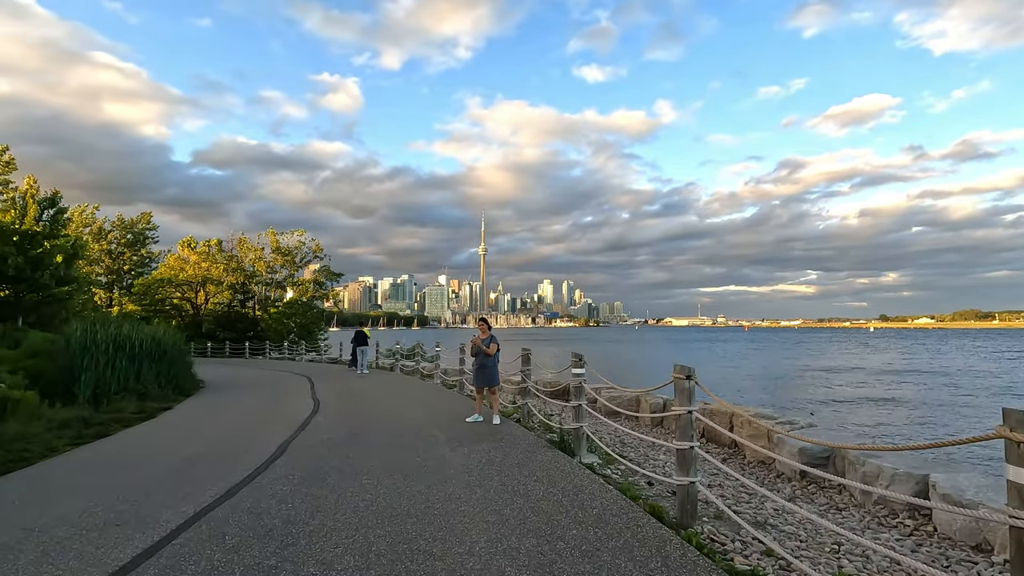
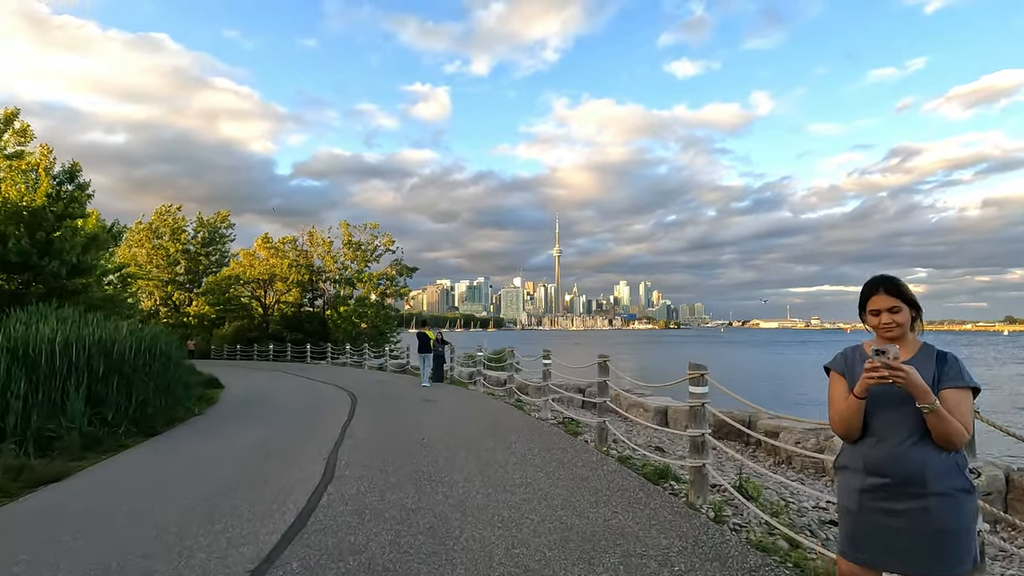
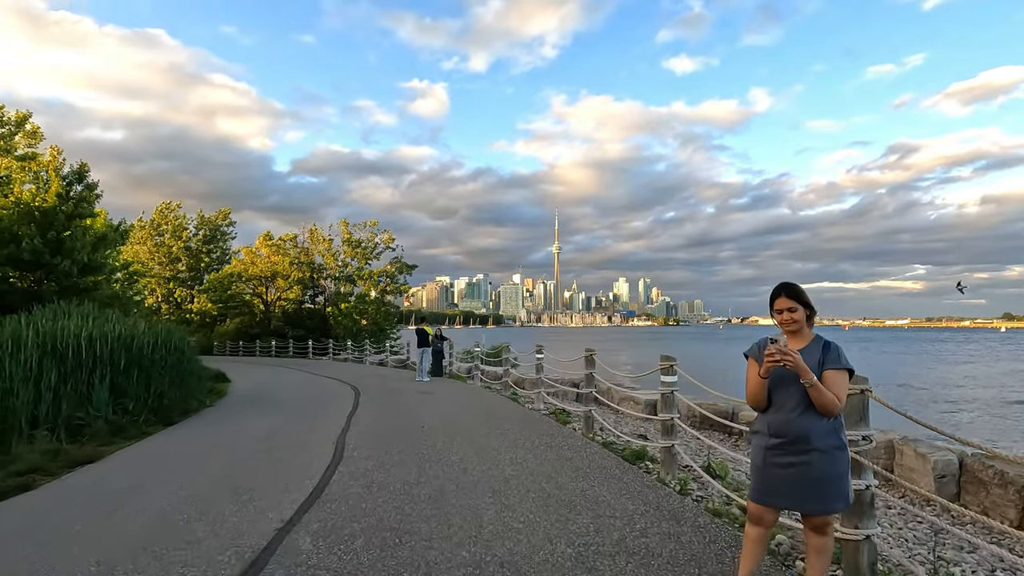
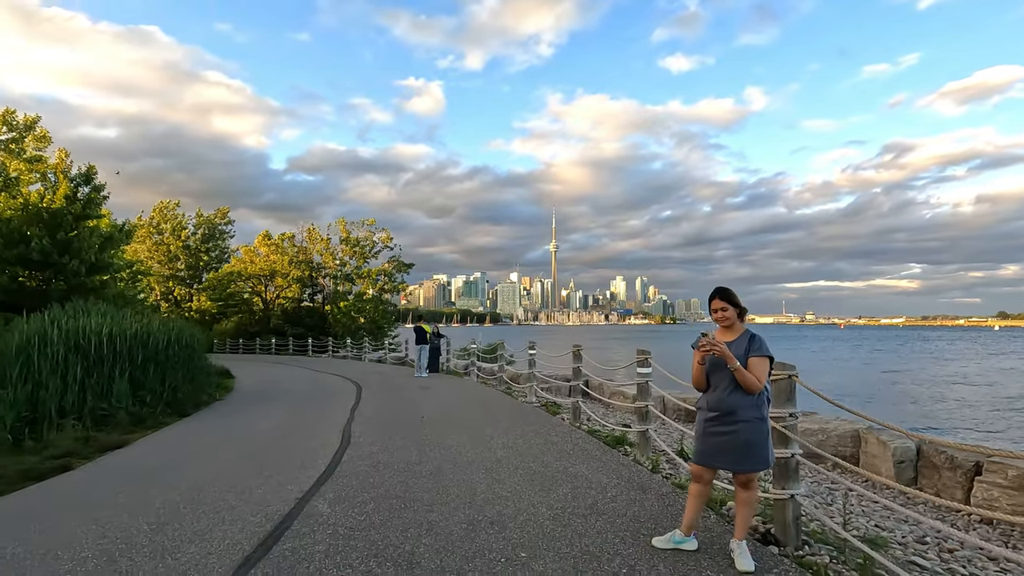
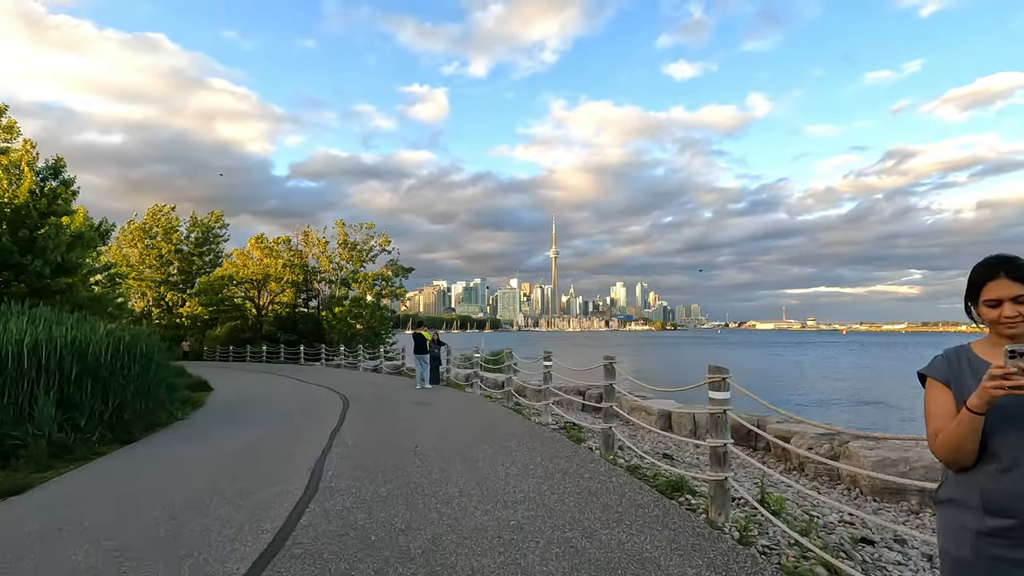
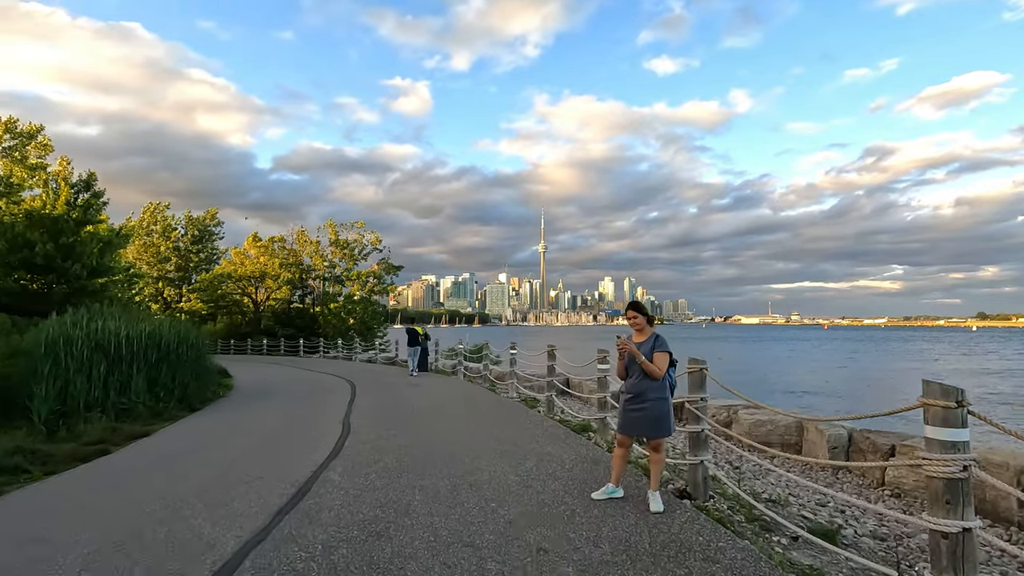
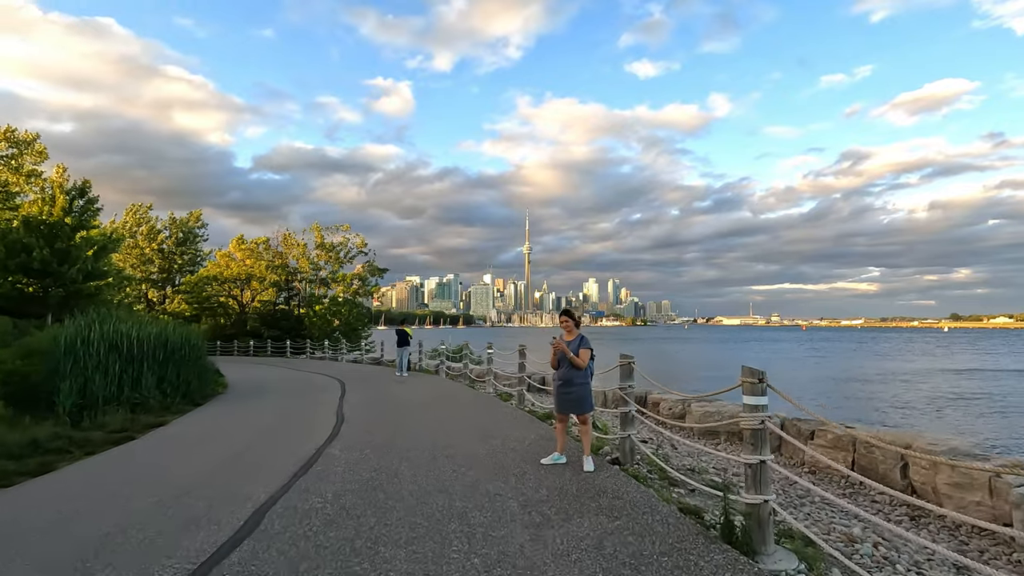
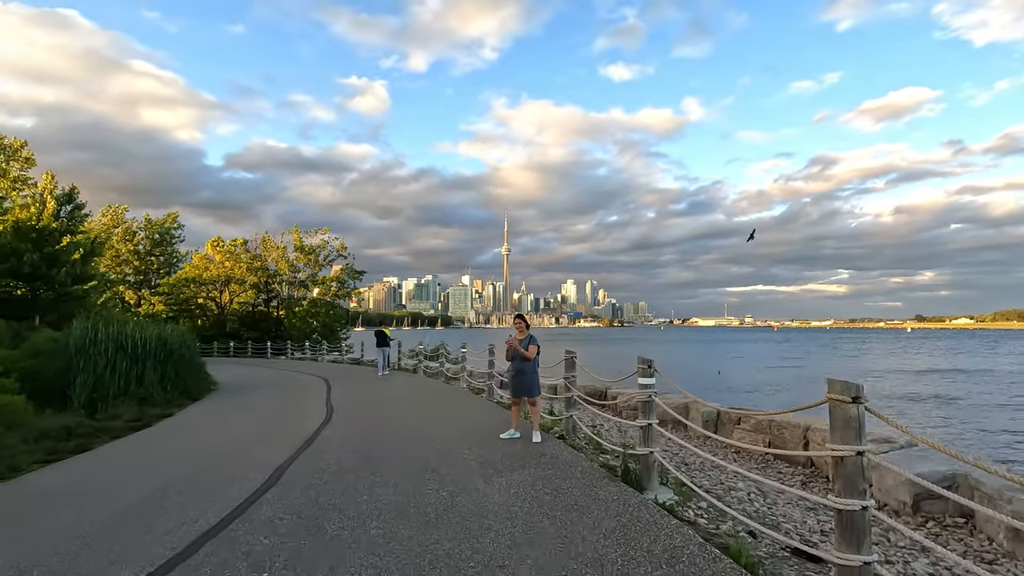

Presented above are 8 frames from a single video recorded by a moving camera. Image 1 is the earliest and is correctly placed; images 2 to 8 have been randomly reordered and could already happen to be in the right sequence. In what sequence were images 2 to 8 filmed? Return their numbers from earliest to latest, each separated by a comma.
8, 7, 6, 4, 3, 2, 5
